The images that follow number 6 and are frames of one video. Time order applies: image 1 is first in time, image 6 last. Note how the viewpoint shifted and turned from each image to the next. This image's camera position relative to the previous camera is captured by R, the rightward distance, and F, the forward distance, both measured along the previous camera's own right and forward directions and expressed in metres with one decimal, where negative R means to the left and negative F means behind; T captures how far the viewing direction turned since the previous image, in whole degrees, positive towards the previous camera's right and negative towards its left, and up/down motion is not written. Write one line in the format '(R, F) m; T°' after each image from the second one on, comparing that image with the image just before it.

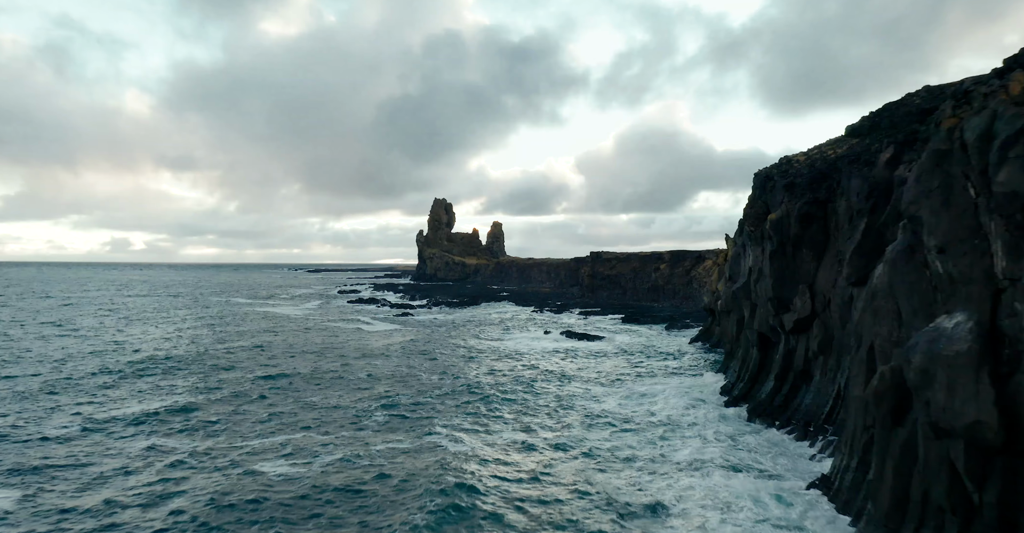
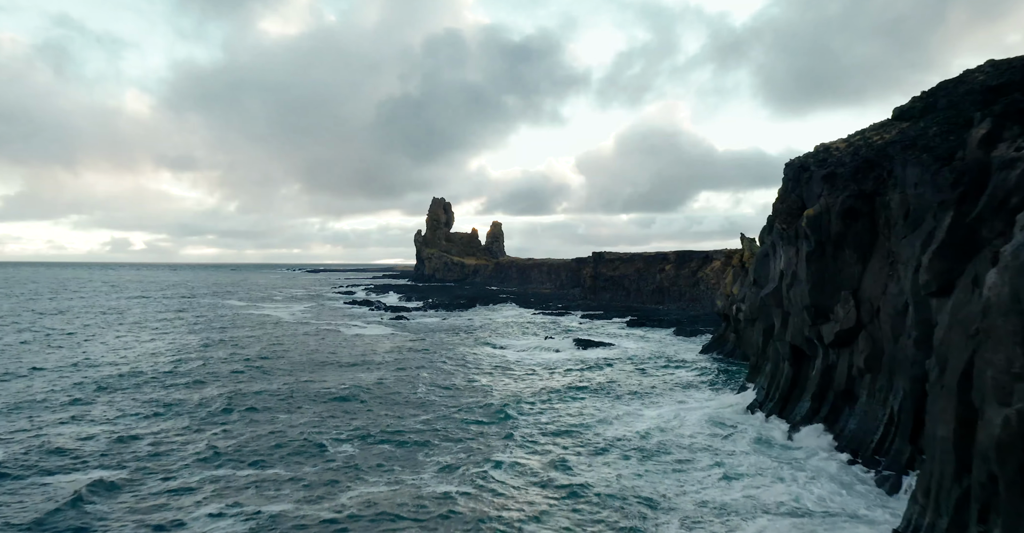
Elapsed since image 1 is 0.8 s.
(+0.1, +4.3) m; 0°
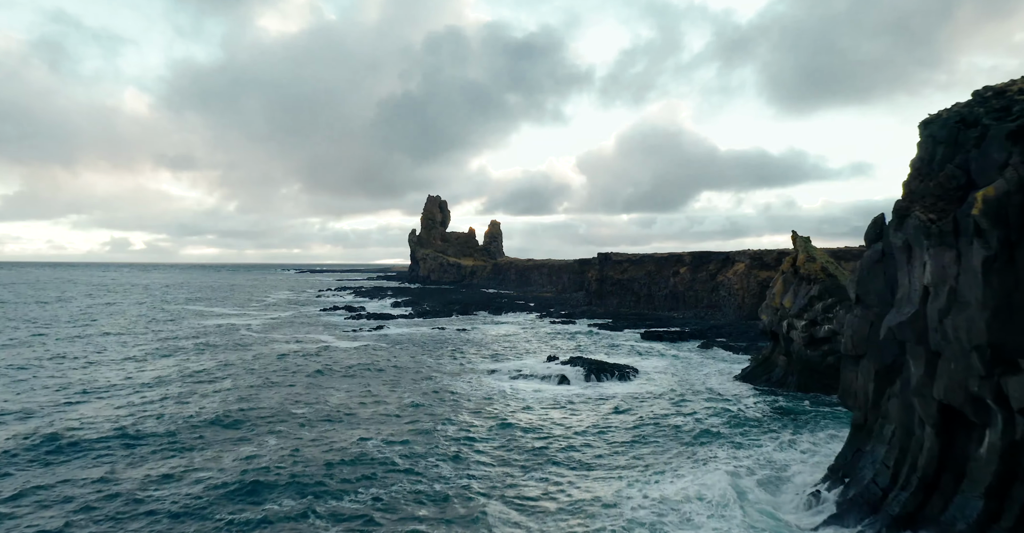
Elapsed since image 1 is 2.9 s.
(+0.5, +11.1) m; 0°
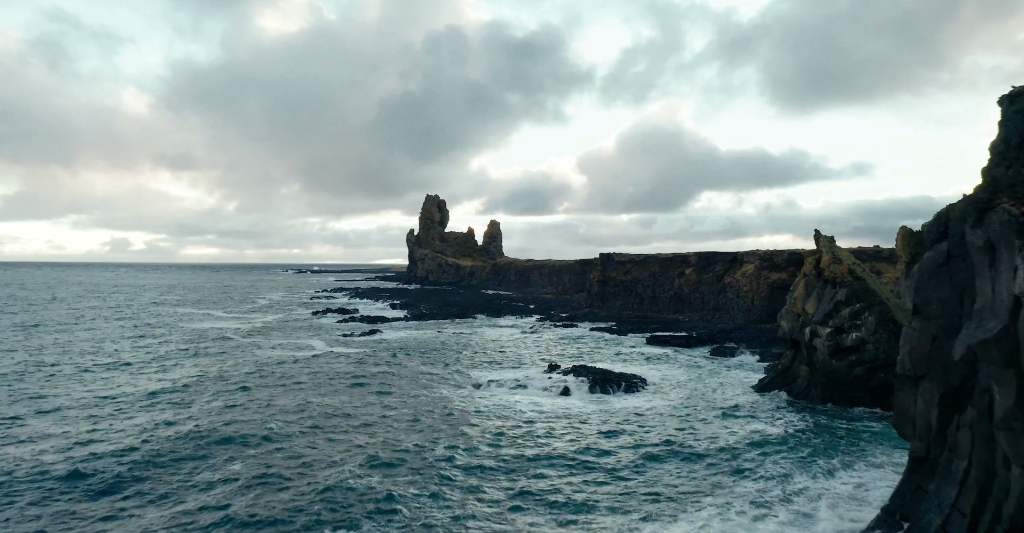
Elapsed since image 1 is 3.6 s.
(+0.1, +3.6) m; 0°
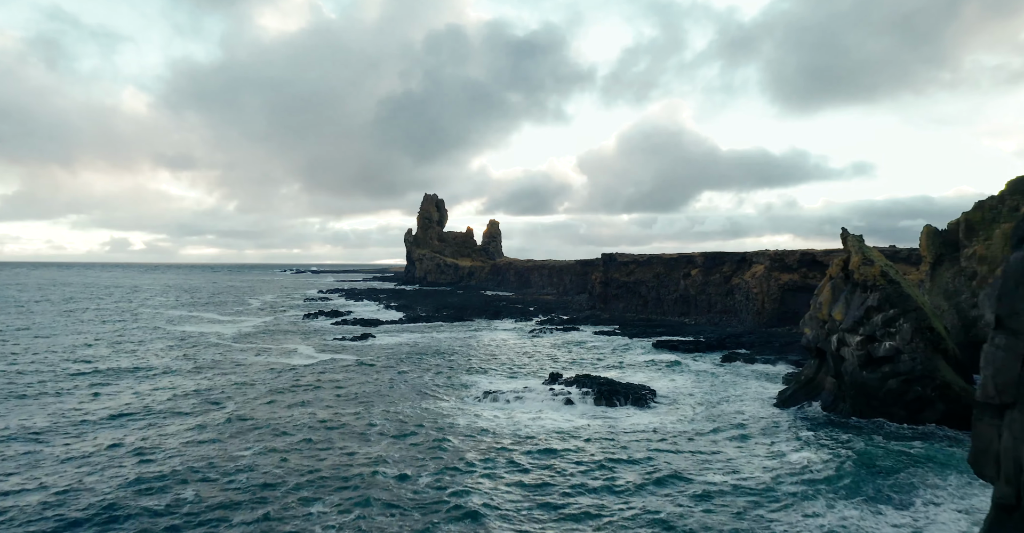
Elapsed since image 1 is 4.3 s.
(+0.1, +3.6) m; 0°
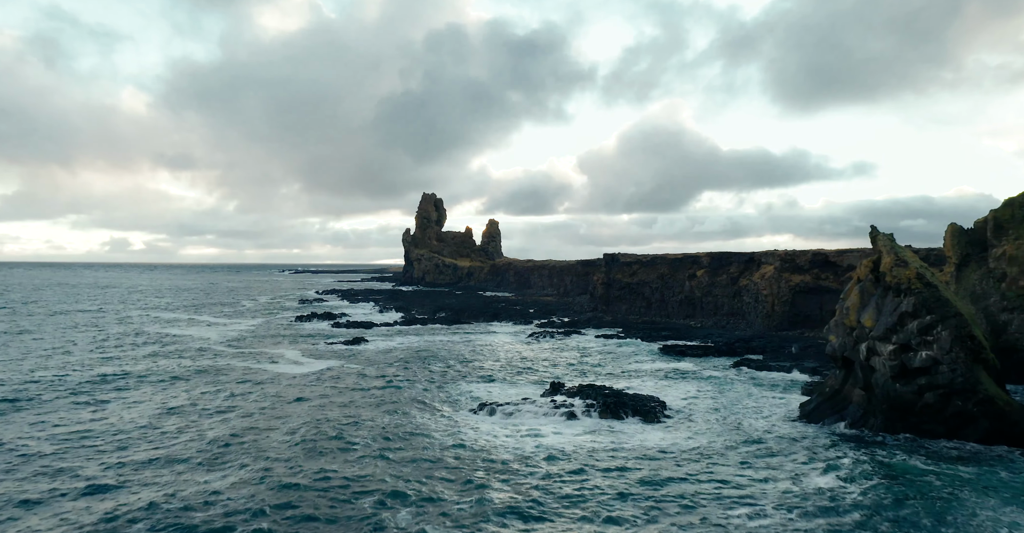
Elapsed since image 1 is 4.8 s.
(+0.1, +3.2) m; 0°
